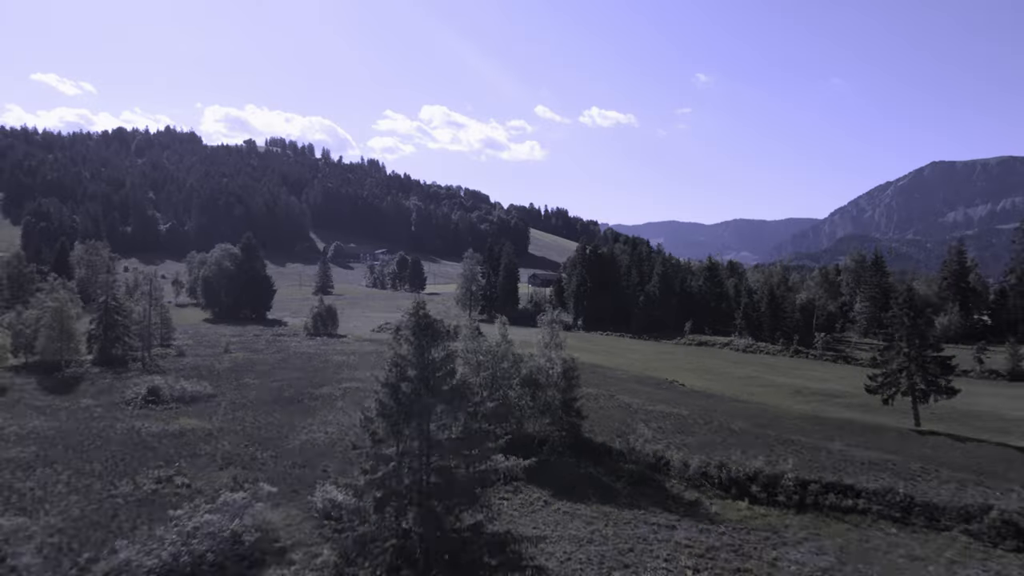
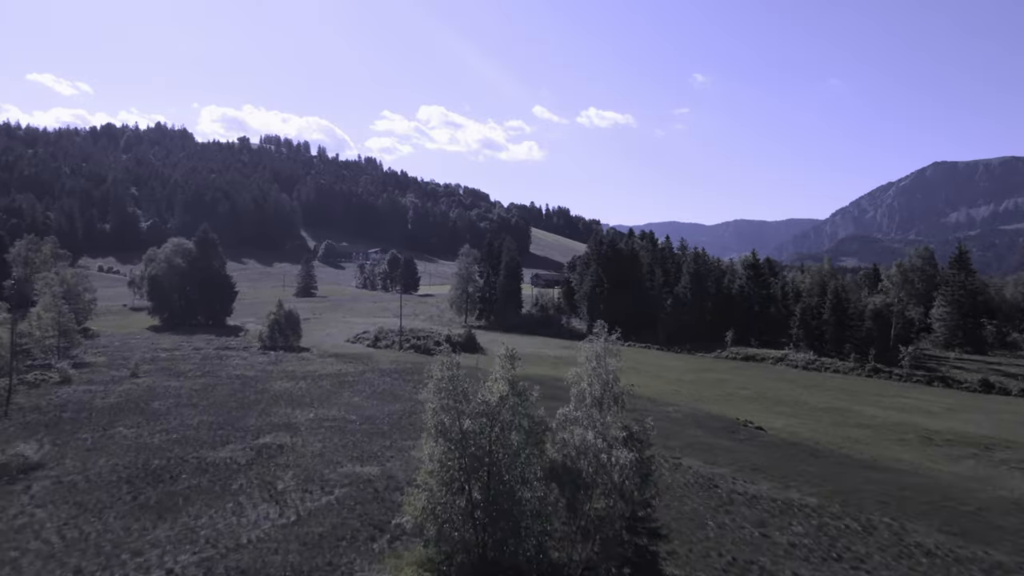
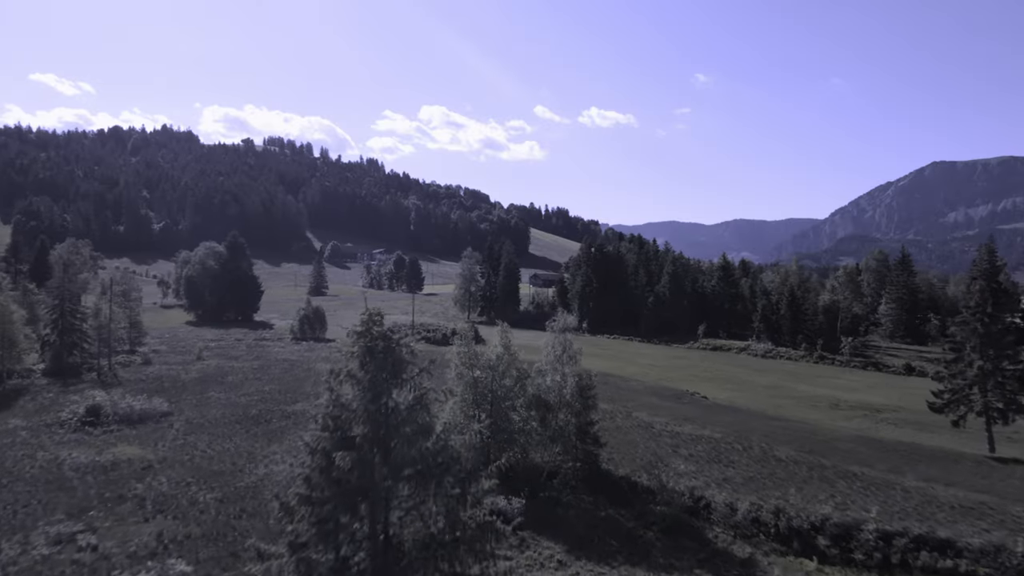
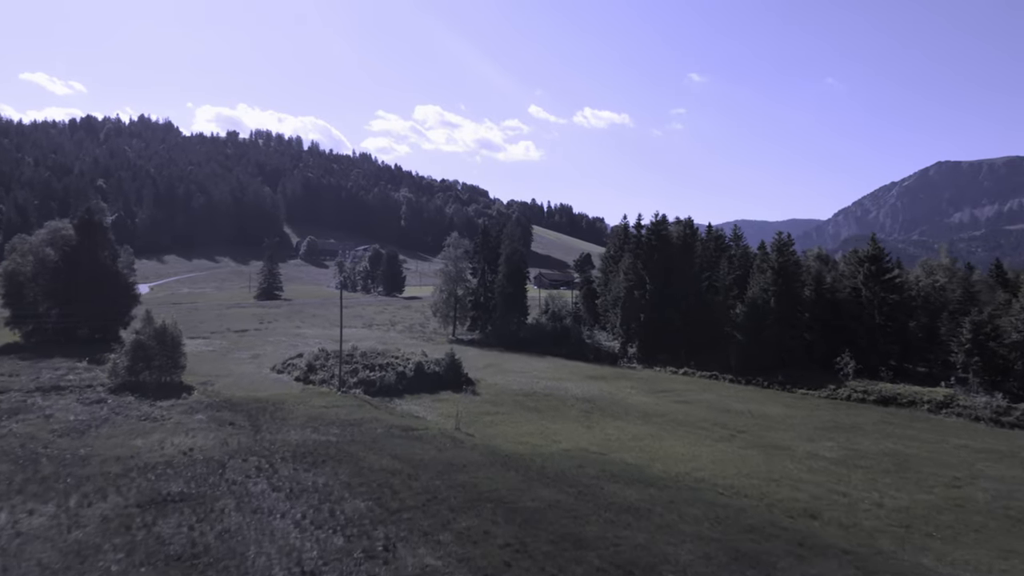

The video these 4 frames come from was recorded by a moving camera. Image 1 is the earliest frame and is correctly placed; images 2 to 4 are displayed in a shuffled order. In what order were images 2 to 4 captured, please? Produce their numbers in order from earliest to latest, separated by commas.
3, 2, 4
